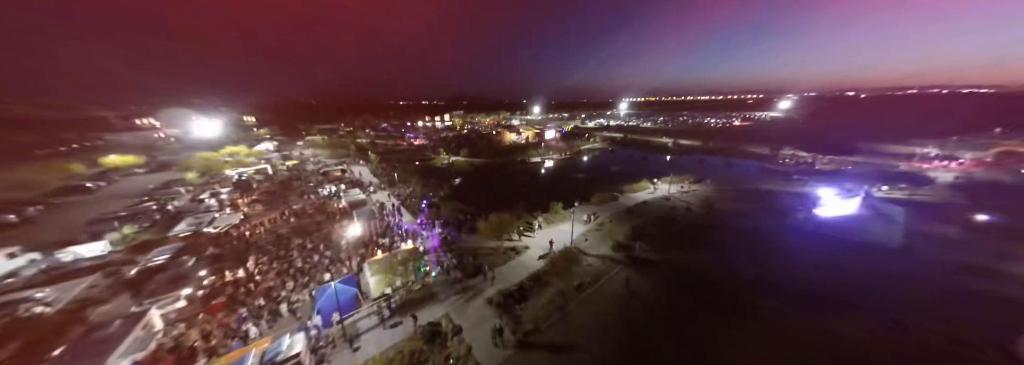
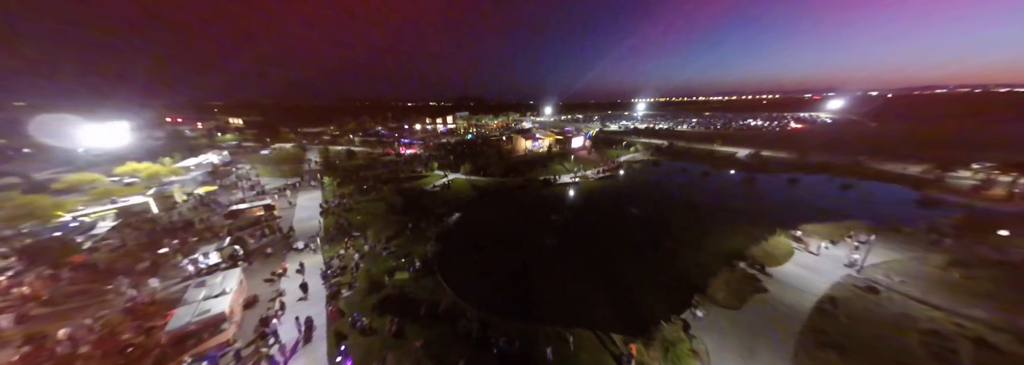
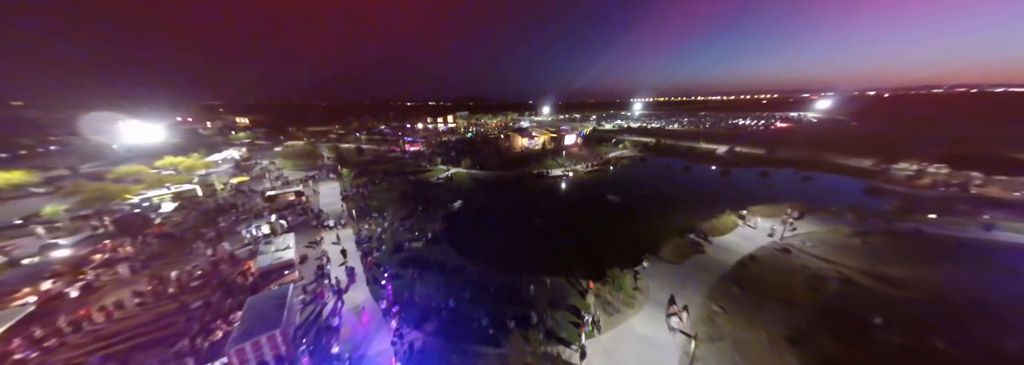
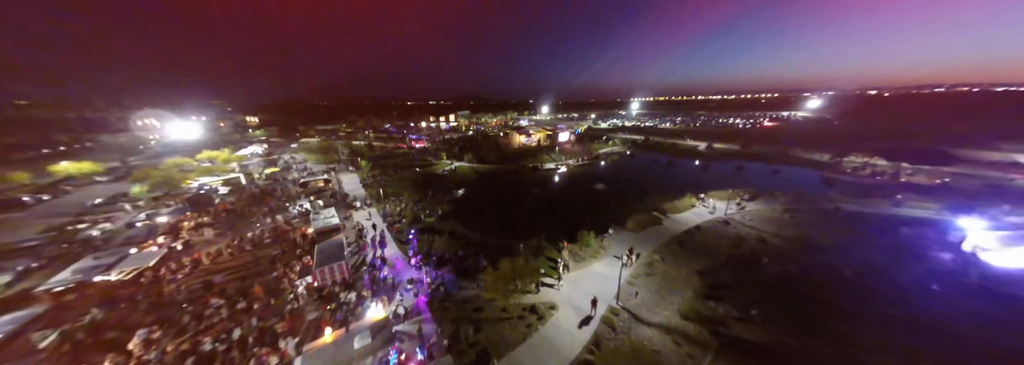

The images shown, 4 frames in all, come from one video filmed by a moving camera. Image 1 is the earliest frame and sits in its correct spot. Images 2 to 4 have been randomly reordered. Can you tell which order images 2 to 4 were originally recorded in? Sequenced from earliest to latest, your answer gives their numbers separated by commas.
4, 3, 2
